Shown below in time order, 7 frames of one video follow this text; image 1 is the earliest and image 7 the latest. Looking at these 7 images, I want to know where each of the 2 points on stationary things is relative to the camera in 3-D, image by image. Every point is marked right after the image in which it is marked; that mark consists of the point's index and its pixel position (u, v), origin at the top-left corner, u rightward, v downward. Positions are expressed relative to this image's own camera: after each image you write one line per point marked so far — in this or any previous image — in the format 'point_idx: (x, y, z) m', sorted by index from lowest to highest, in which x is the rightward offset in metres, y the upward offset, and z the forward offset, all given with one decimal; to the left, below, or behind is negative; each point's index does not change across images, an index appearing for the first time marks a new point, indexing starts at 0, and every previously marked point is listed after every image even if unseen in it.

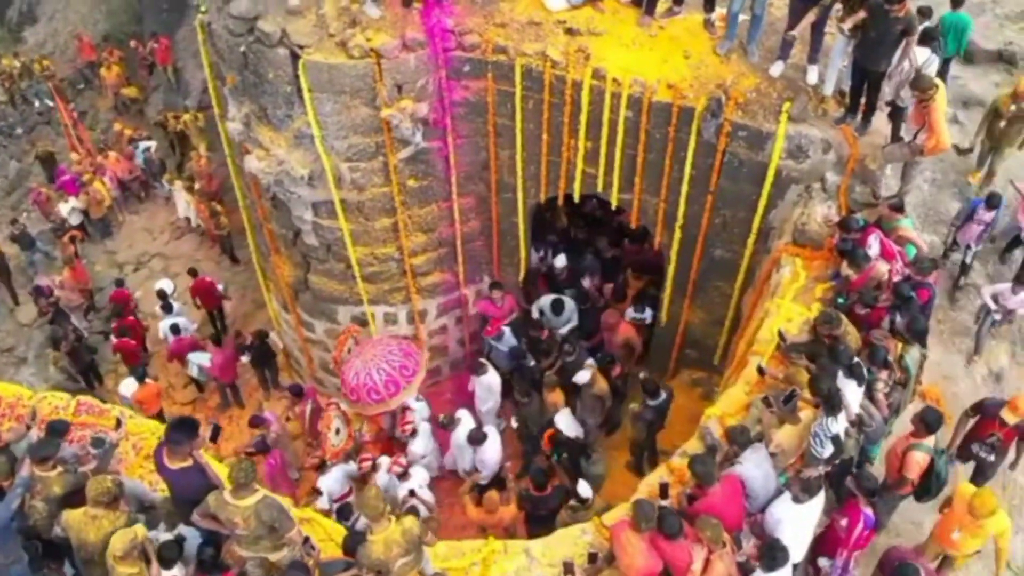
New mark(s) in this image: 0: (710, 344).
0: (+1.5, -0.4, +8.0) m
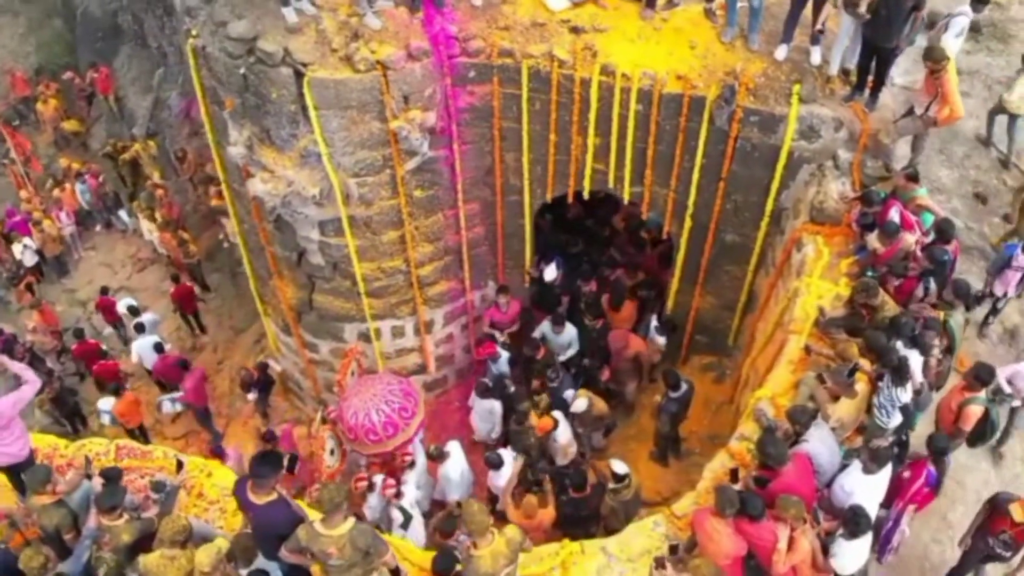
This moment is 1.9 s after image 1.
0: (+1.6, -0.3, +8.1) m
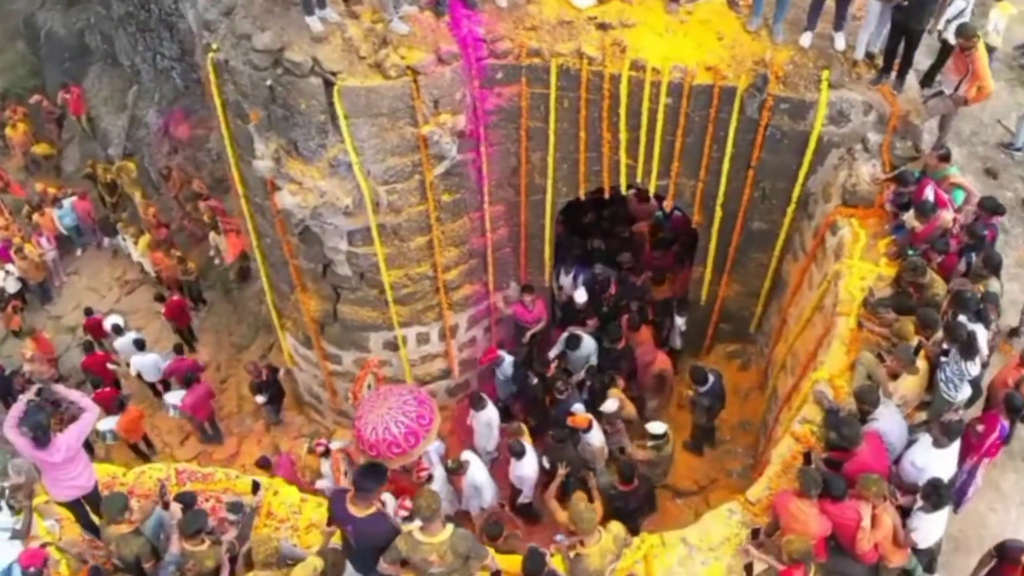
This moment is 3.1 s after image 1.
0: (+1.8, -0.2, +8.2) m
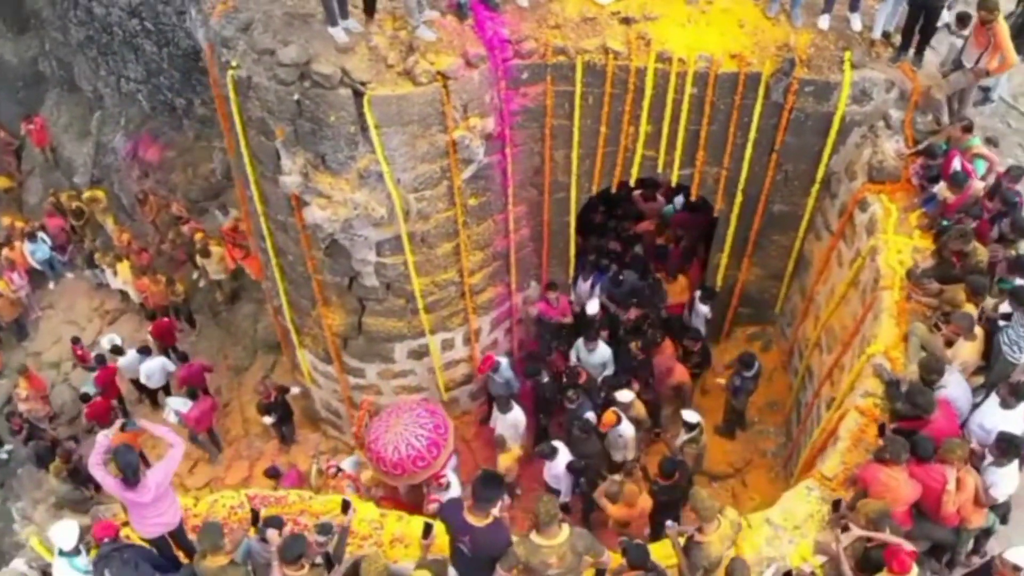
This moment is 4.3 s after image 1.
0: (+2.0, -0.1, +8.3) m
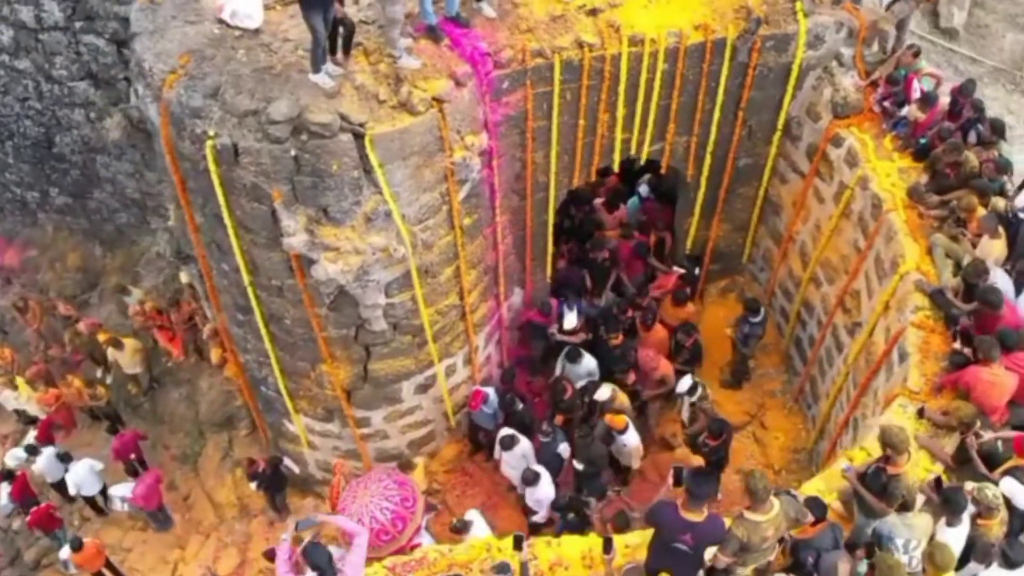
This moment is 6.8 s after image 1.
0: (+1.8, +0.3, +8.6) m
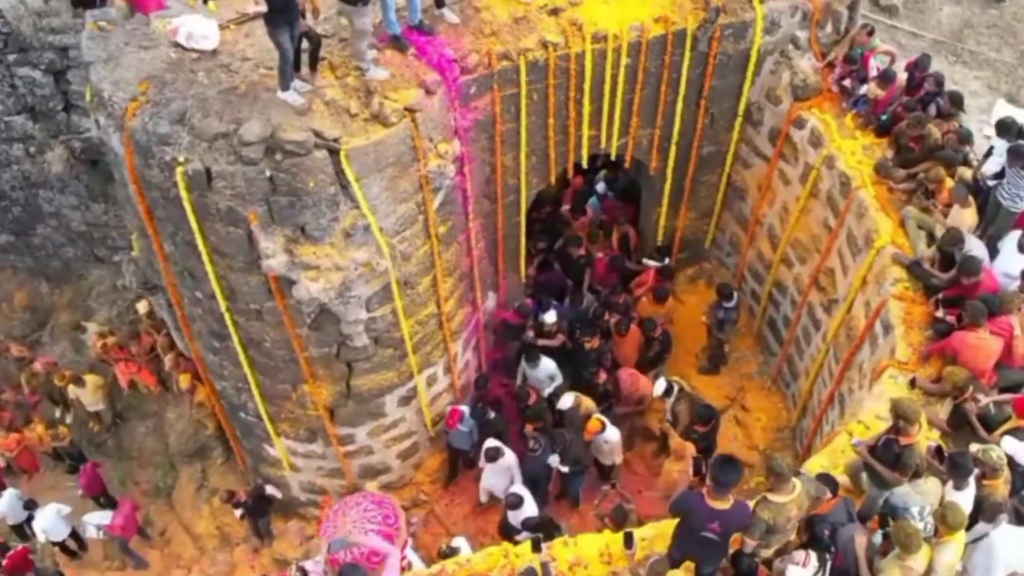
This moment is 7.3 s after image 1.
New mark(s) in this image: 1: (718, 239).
0: (+1.6, +0.4, +8.7) m
1: (+1.7, +0.4, +8.8) m
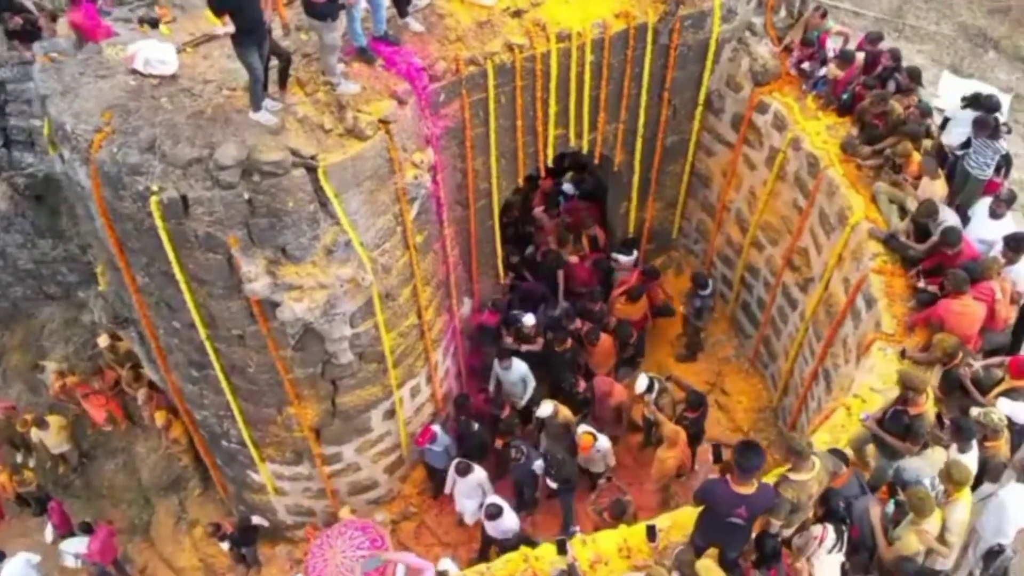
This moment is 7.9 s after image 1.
0: (+1.3, +0.5, +8.8) m
1: (+1.4, +0.5, +8.8) m
